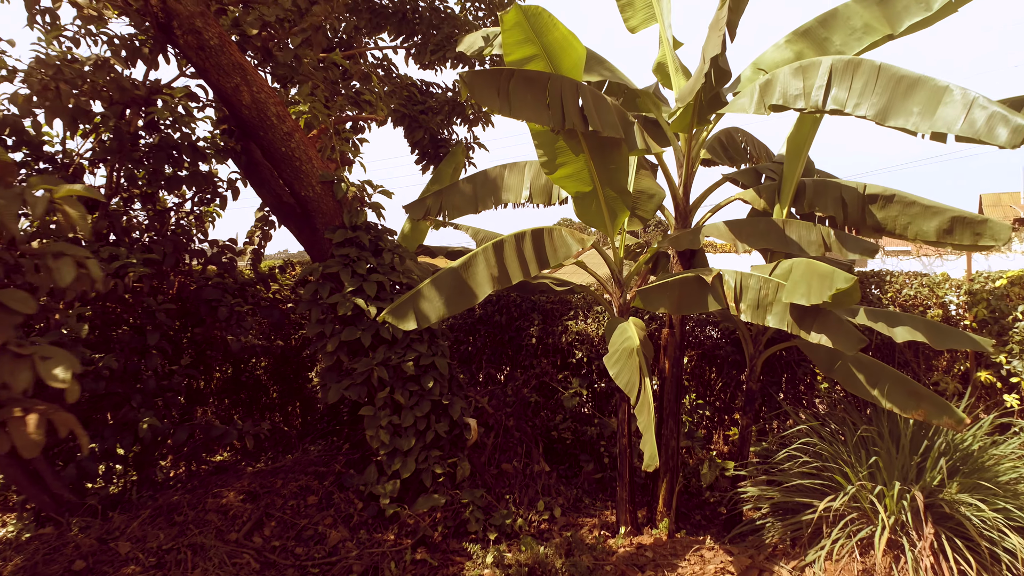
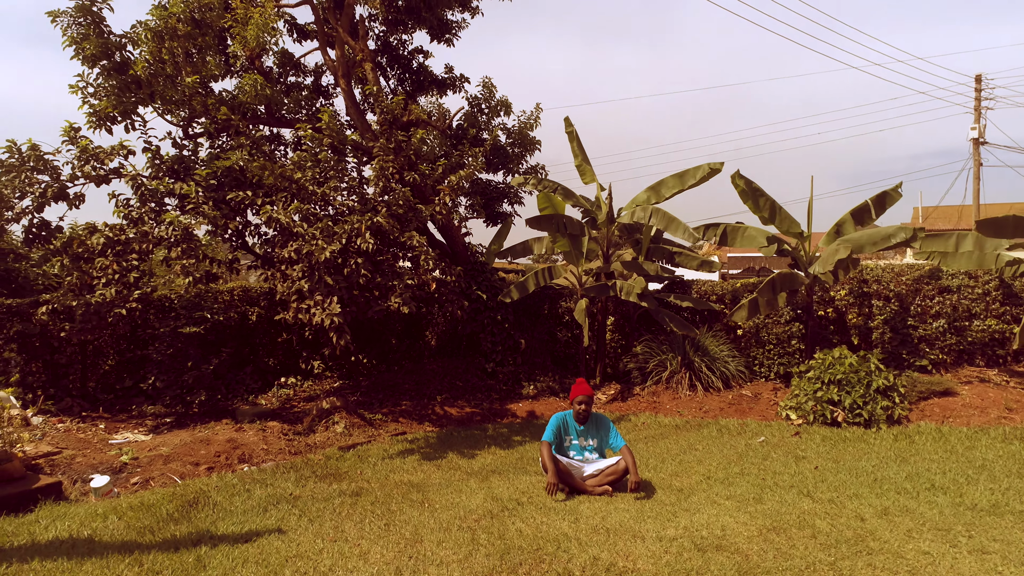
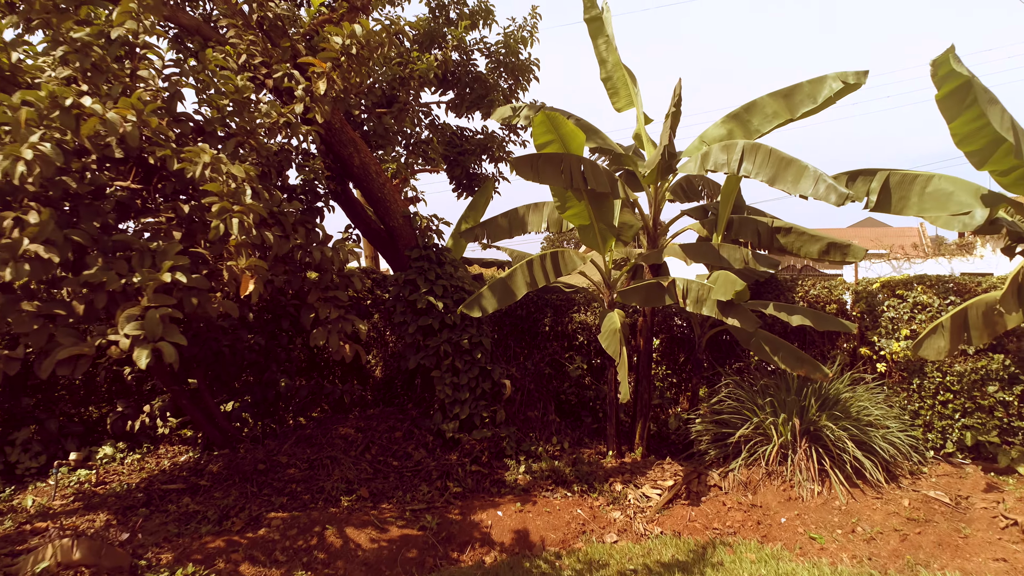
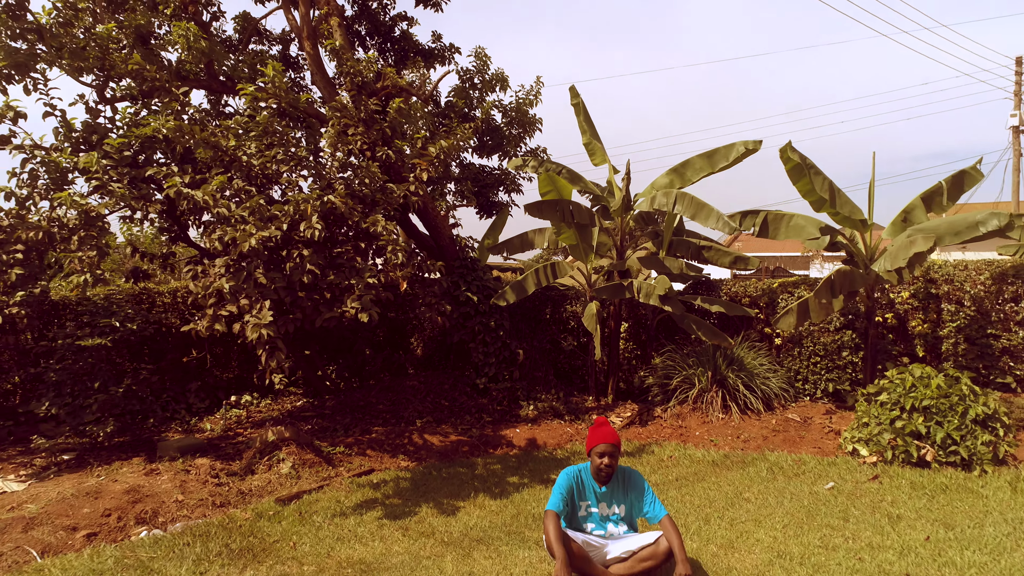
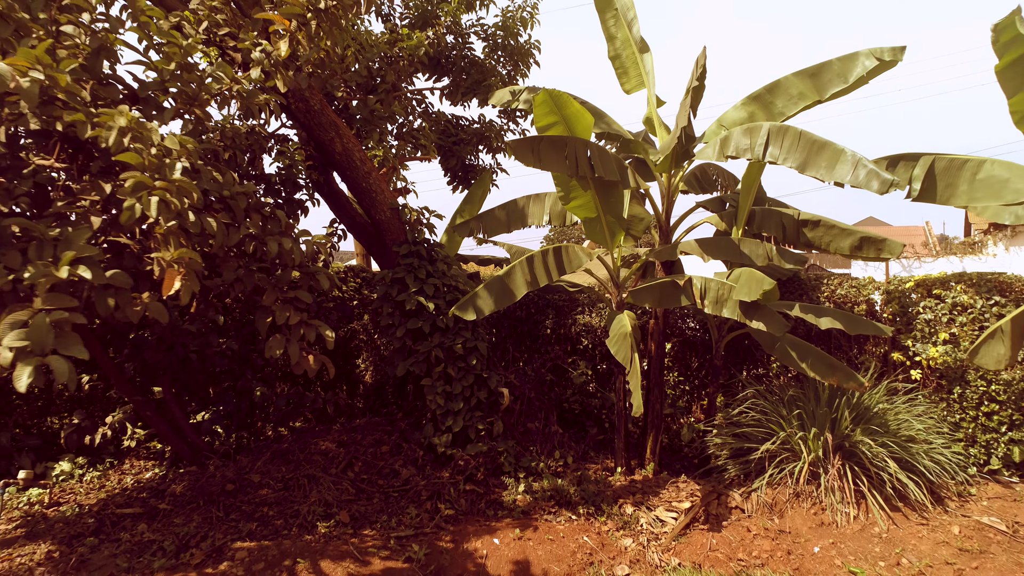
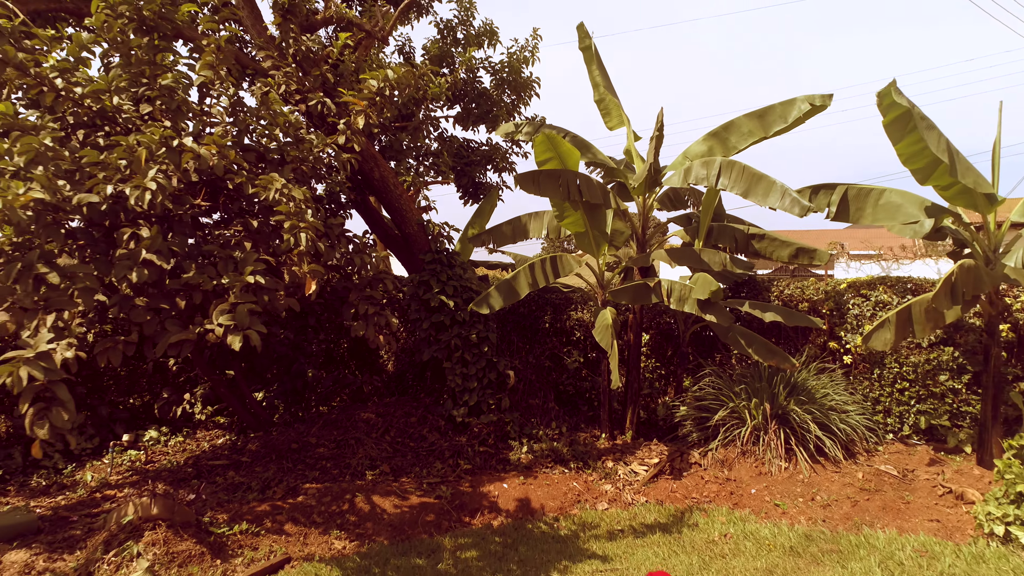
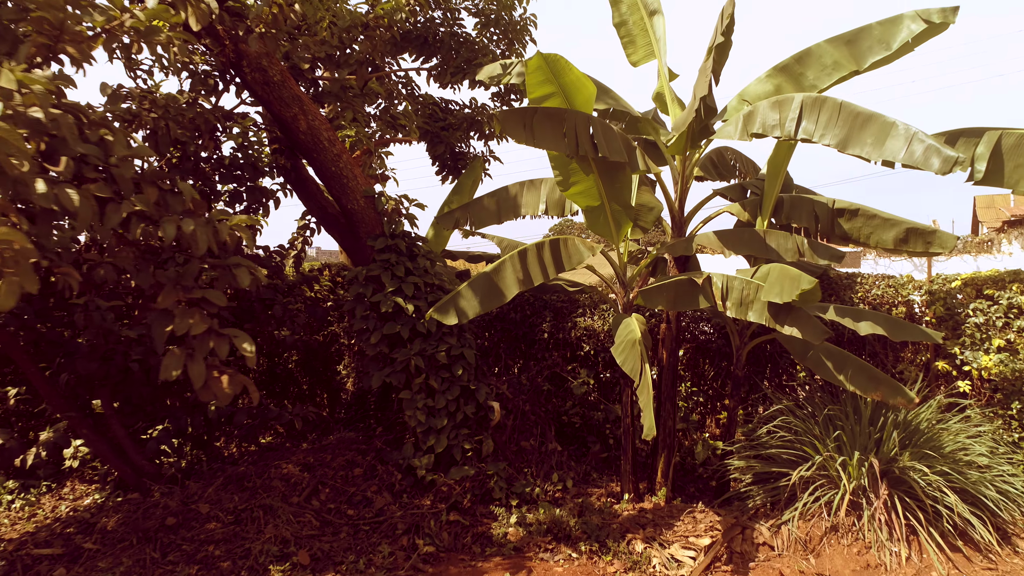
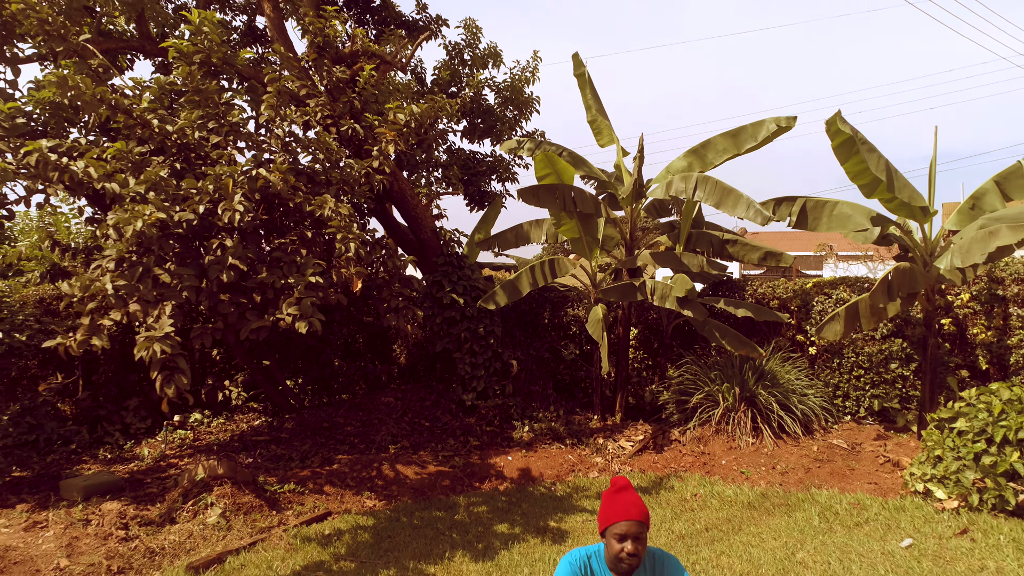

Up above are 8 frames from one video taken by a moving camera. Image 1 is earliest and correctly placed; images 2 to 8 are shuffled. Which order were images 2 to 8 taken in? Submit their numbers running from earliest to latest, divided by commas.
7, 5, 3, 6, 8, 4, 2
